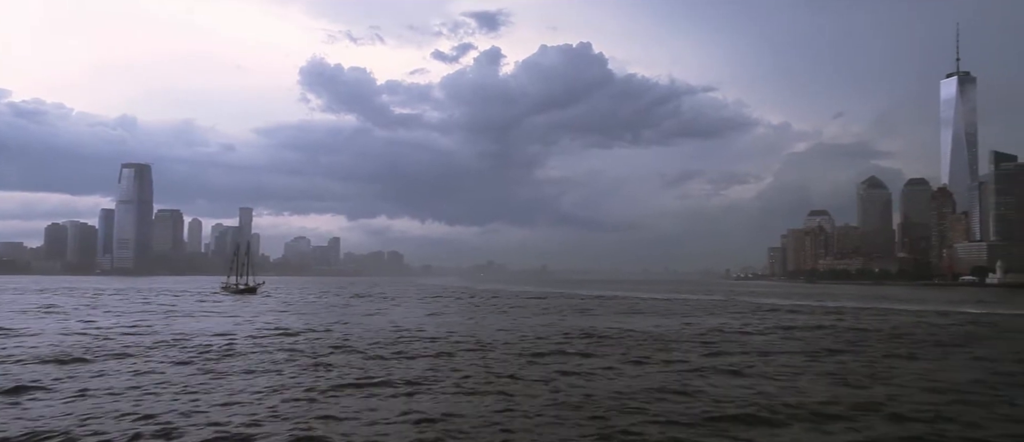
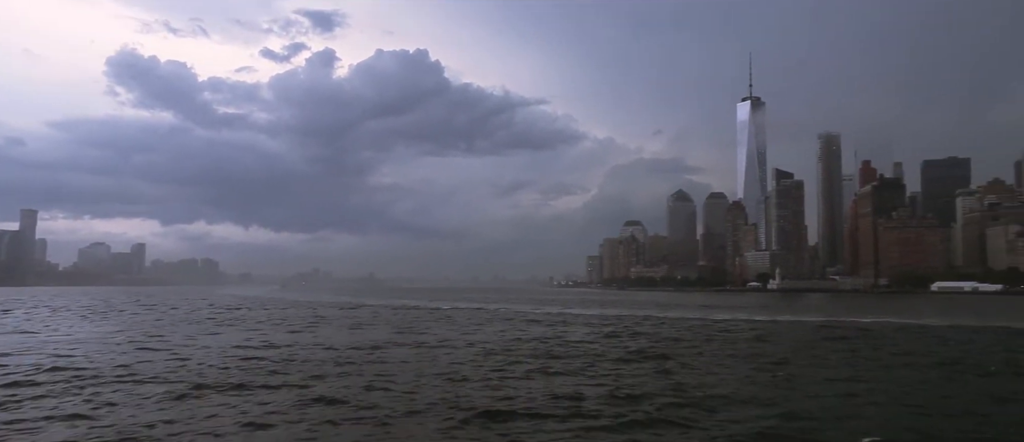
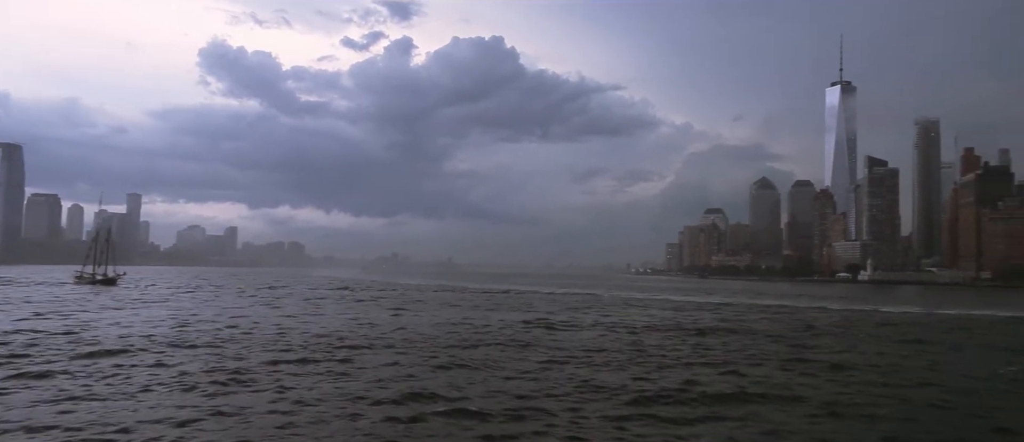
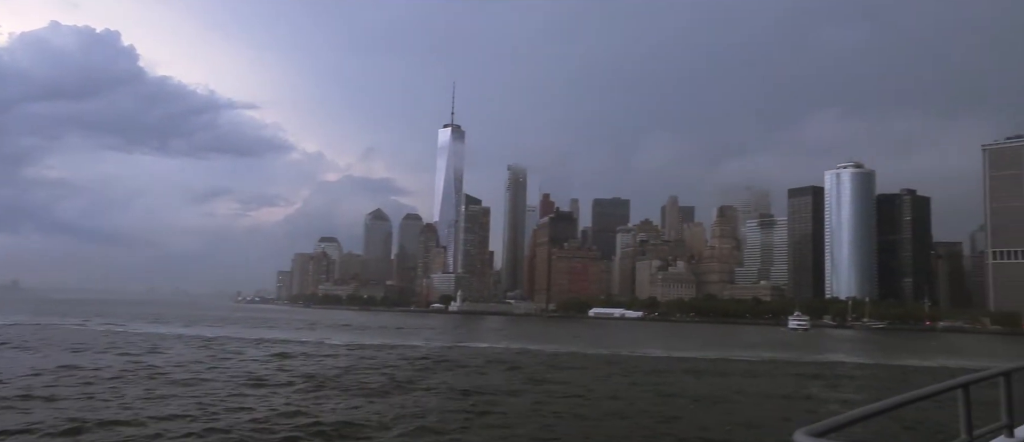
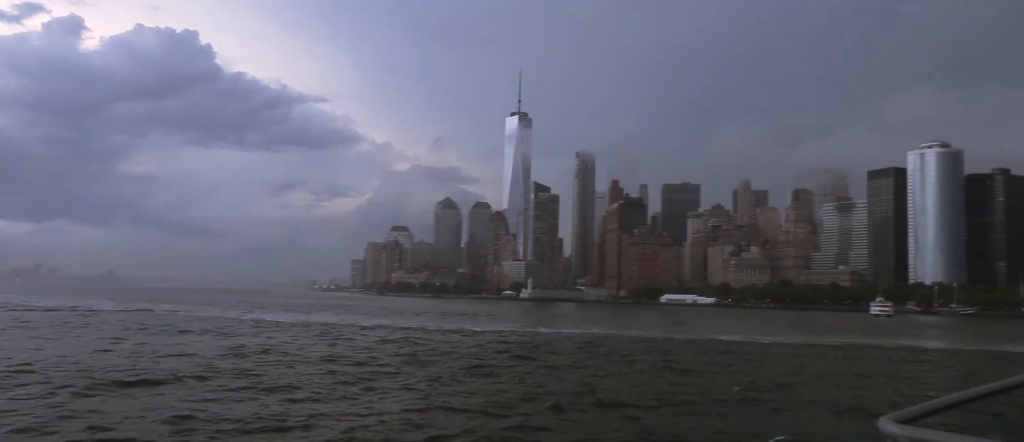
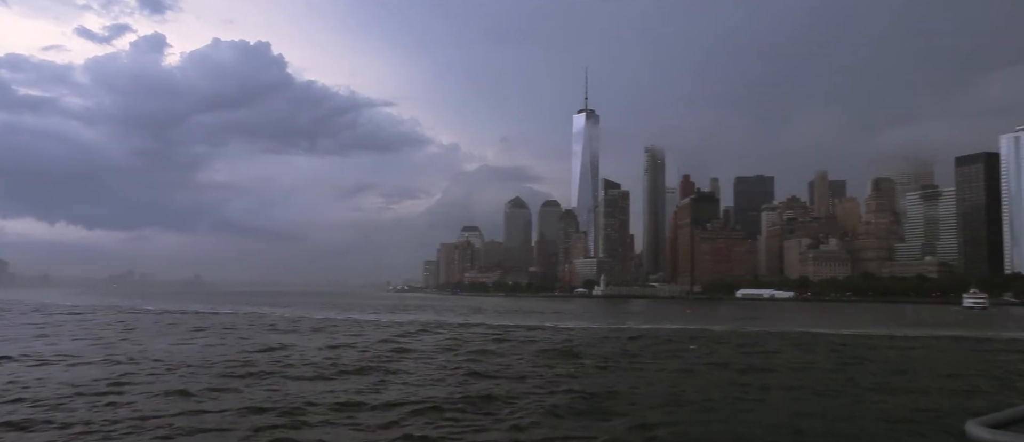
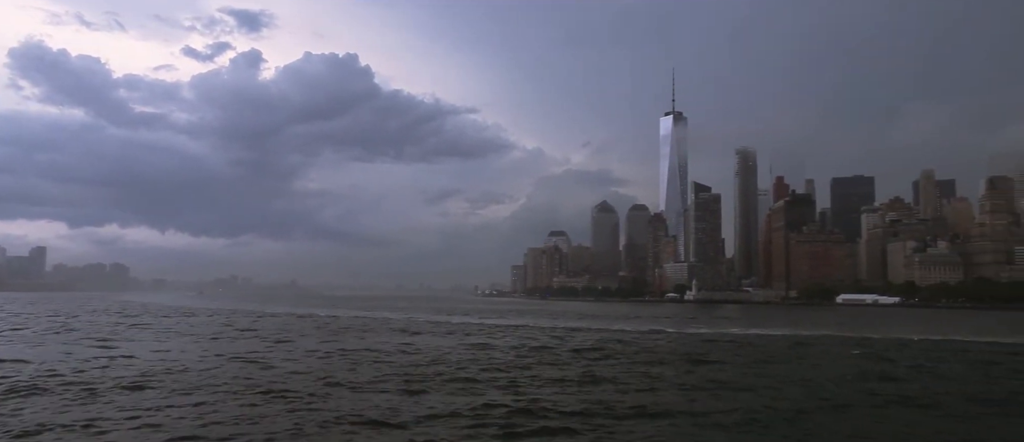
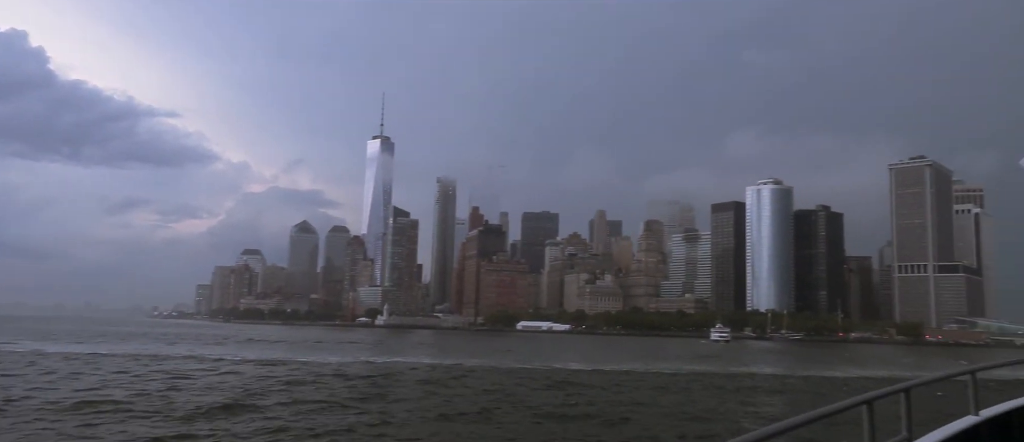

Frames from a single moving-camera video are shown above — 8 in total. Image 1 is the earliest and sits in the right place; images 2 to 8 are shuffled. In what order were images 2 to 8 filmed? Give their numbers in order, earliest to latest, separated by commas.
3, 2, 7, 6, 5, 4, 8
